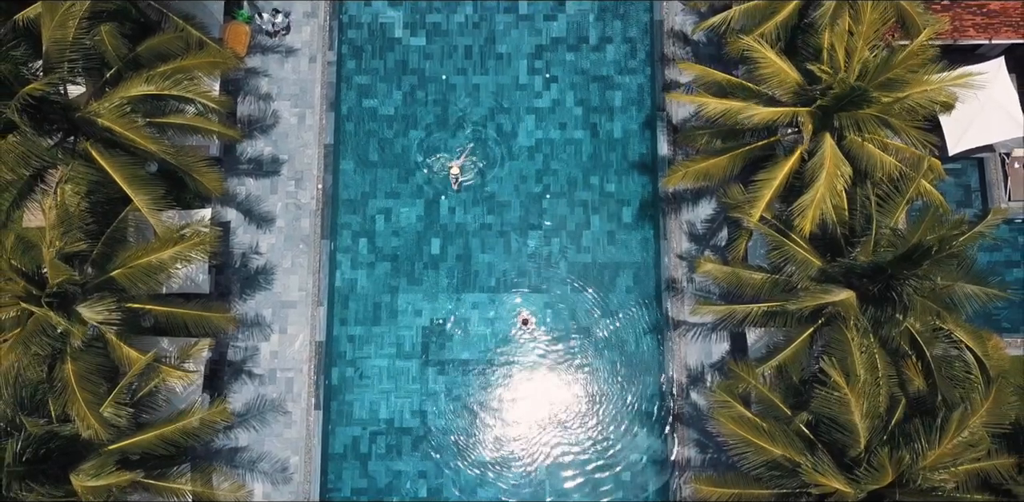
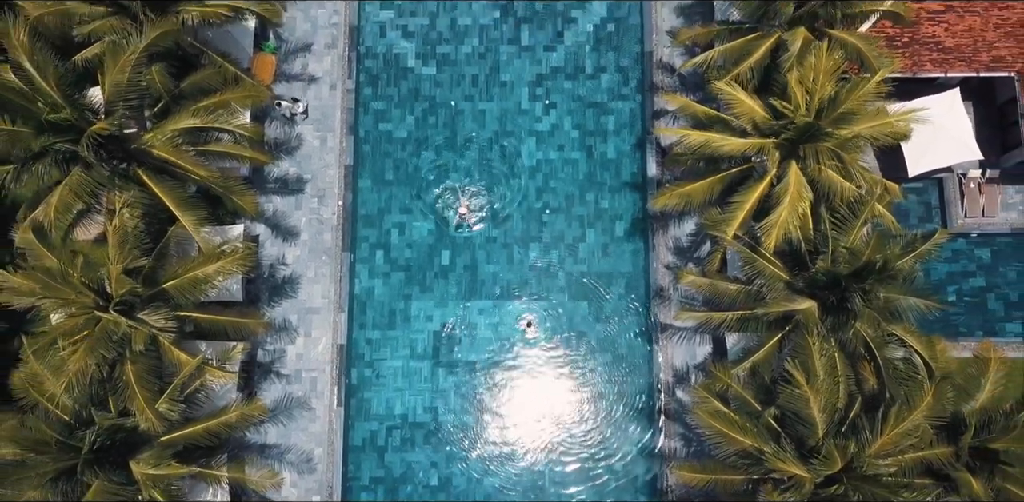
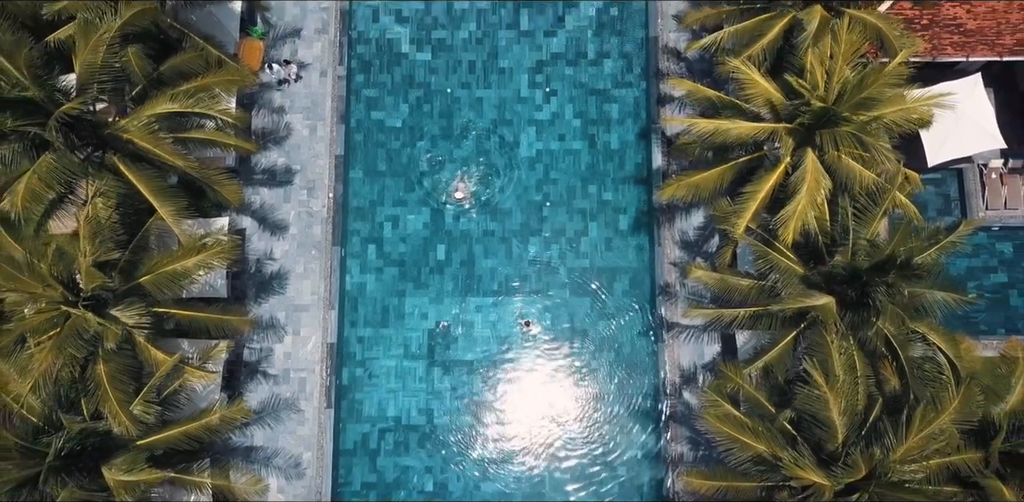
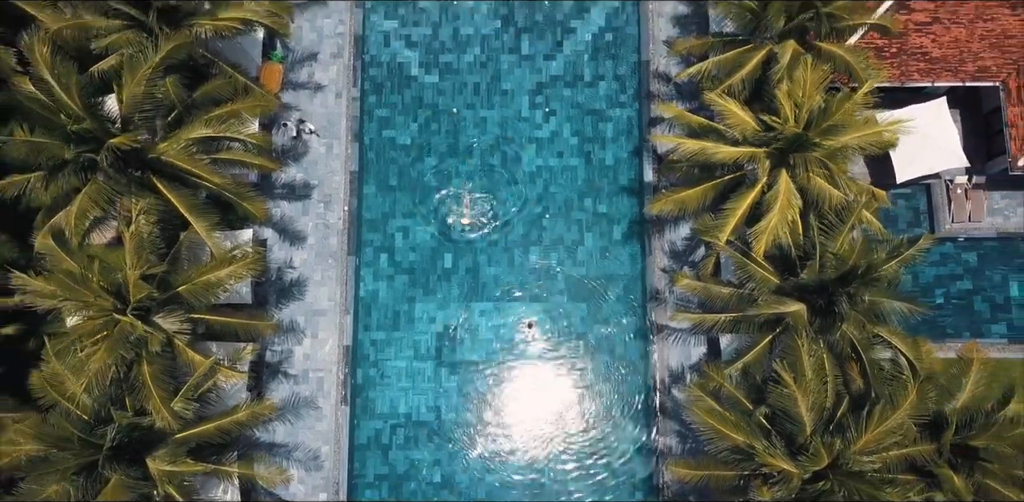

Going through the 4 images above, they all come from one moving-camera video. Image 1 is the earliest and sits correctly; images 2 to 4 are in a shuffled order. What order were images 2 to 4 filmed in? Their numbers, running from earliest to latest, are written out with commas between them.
3, 2, 4
